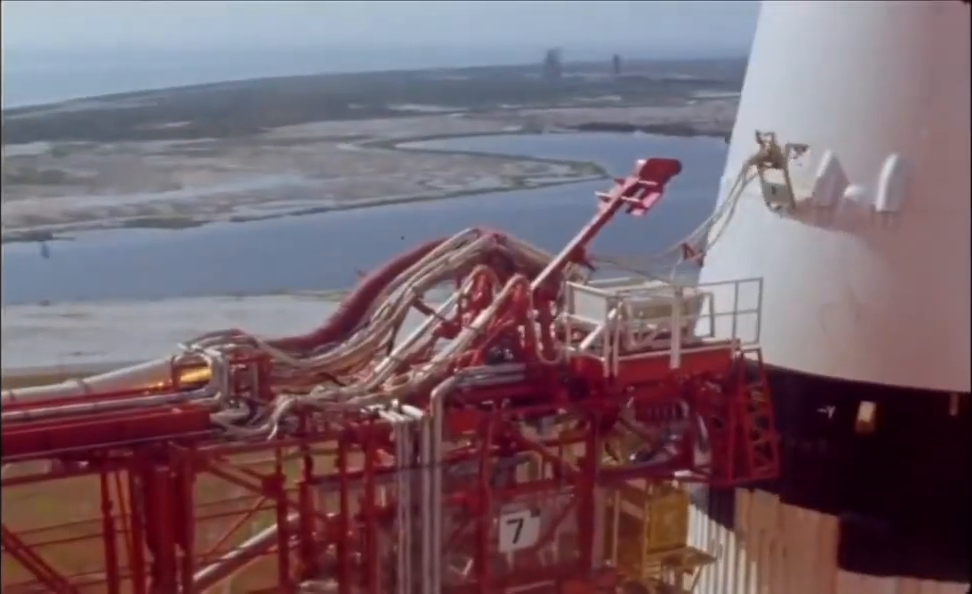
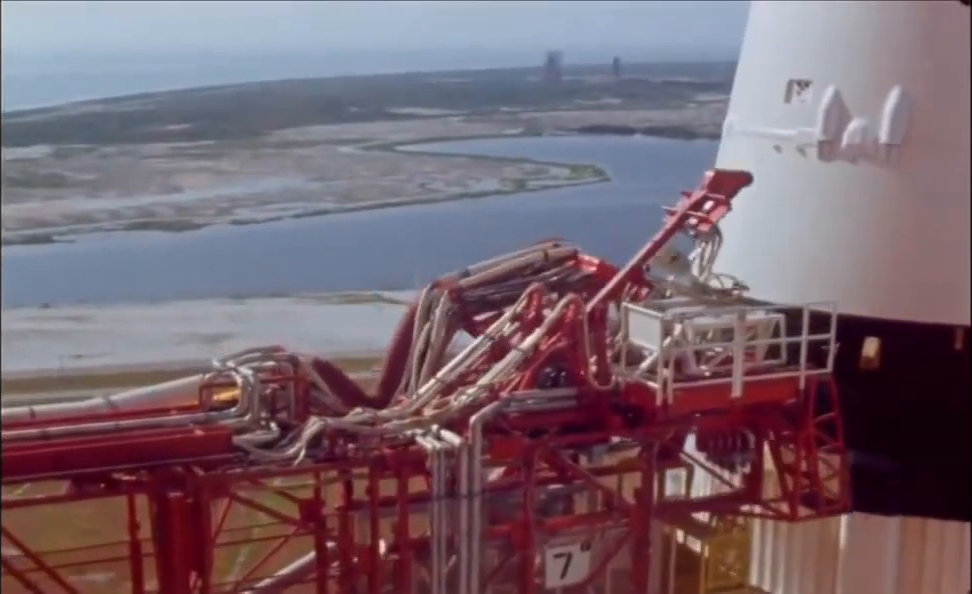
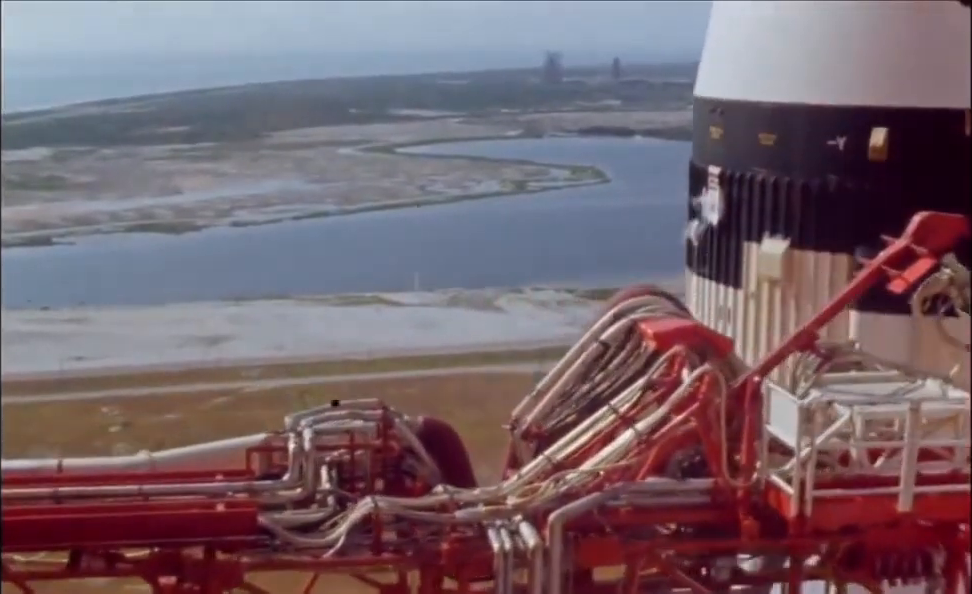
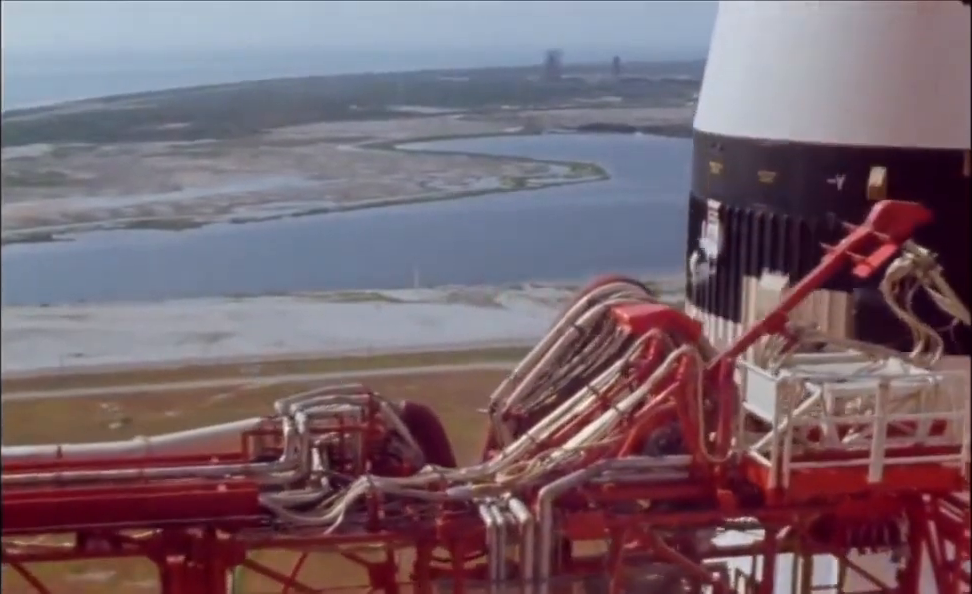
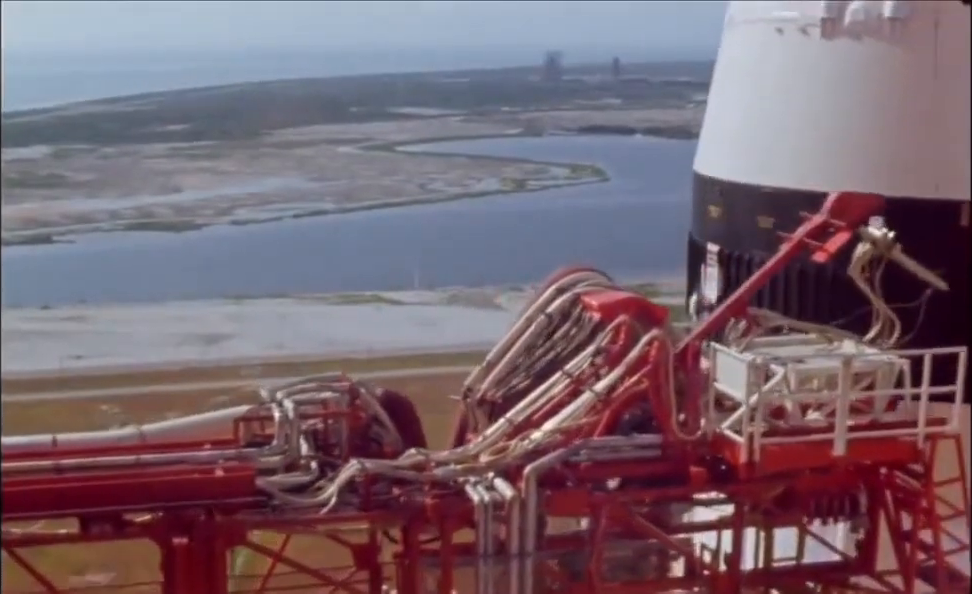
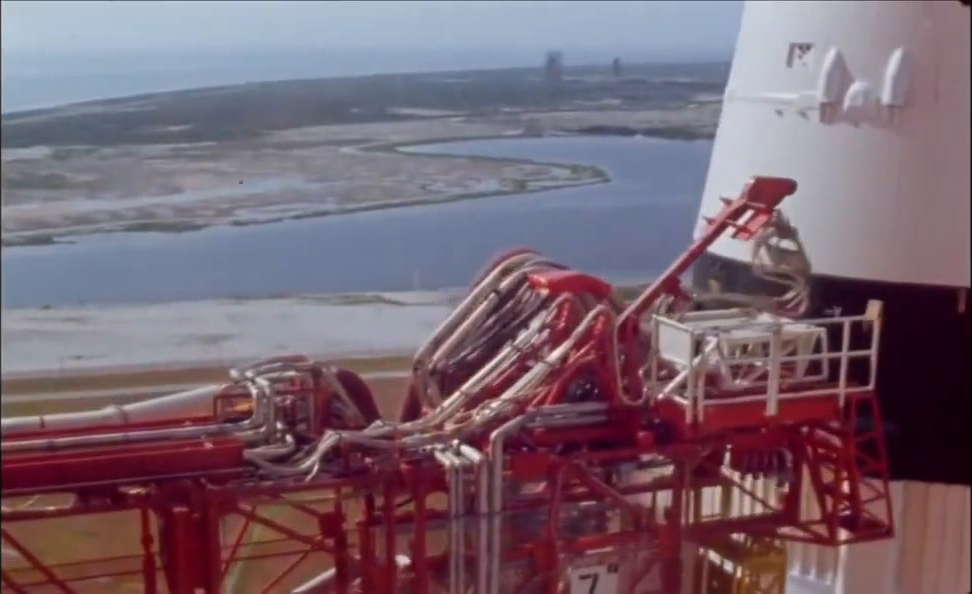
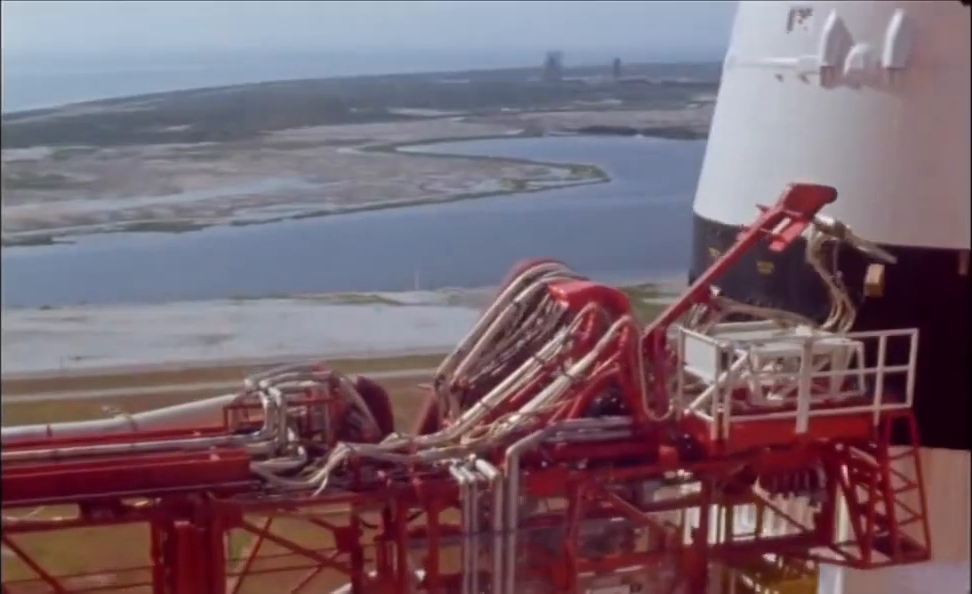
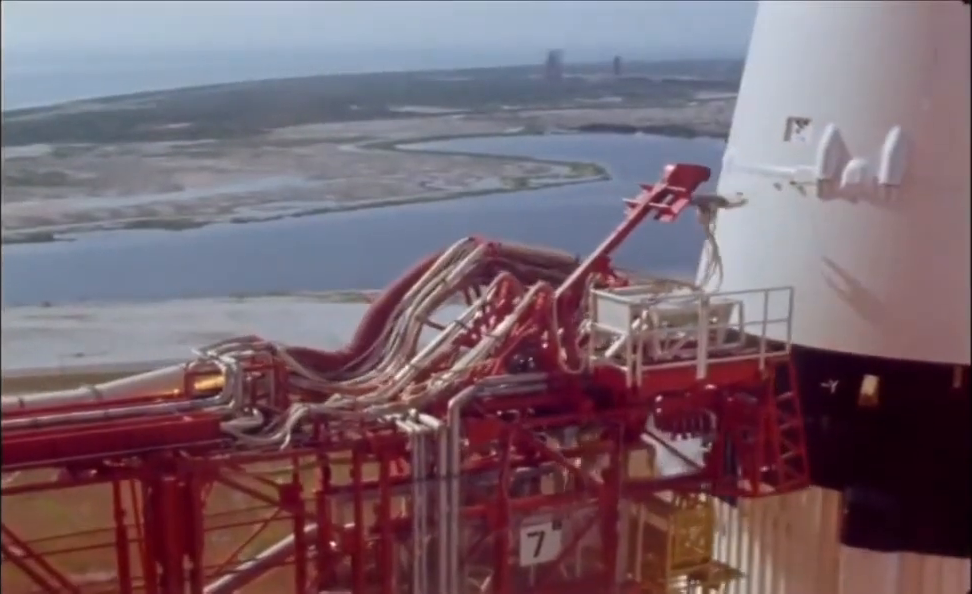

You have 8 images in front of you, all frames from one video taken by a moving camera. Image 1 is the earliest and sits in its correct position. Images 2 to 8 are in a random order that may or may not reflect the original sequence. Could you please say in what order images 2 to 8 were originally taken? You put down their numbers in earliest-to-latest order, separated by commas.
8, 2, 6, 7, 5, 4, 3
